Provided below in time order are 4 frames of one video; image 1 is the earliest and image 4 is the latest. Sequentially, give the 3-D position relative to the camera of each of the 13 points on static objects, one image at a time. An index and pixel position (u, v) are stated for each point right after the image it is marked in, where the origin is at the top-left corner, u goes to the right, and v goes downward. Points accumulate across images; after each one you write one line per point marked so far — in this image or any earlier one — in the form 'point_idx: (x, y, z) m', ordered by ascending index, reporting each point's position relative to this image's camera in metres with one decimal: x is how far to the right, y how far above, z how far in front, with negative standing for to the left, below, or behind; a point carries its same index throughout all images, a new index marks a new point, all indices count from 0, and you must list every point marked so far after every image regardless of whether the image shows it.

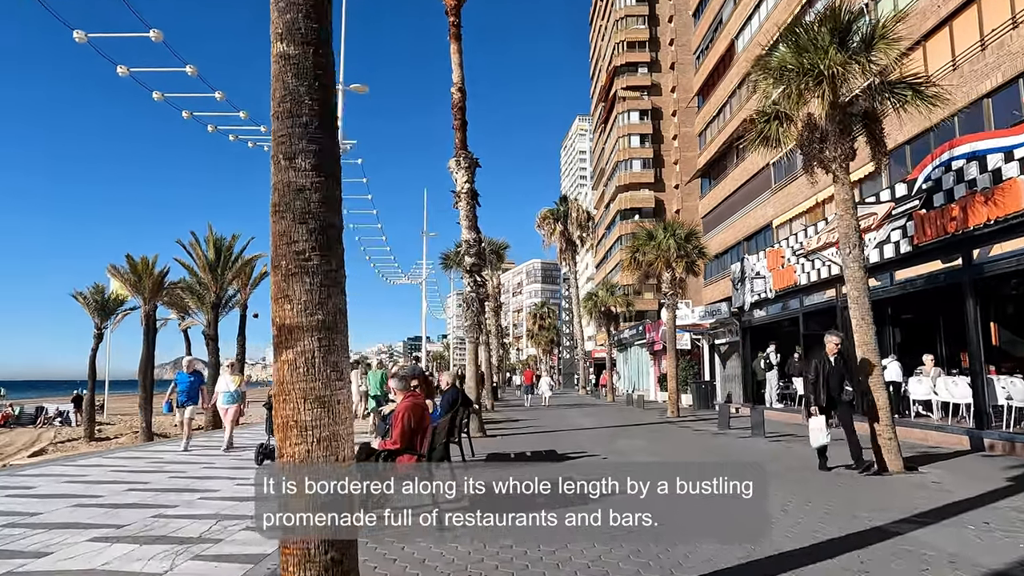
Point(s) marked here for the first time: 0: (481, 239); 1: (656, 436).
0: (-0.7, +1.1, +16.8) m
1: (+3.6, -3.7, +18.4) m
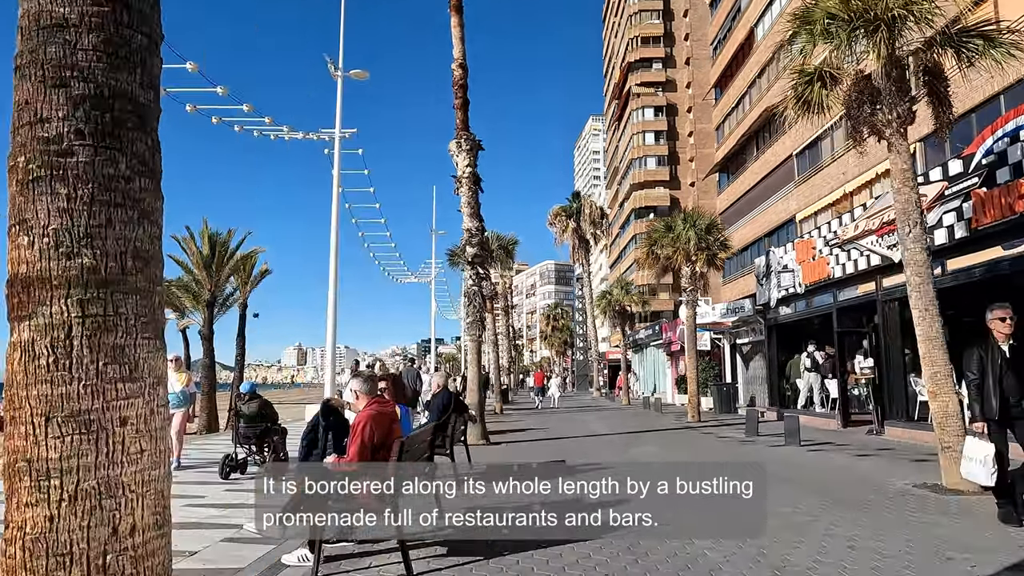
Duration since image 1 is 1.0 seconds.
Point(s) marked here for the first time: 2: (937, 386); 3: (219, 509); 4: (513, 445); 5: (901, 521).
0: (-0.6, +1.3, +15.4) m
1: (+3.7, -3.5, +16.8) m
2: (+4.8, -1.1, +8.3) m
3: (-3.0, -2.3, +7.5) m
4: (0.0, -3.6, +16.9) m
5: (+3.6, -2.2, +6.8) m
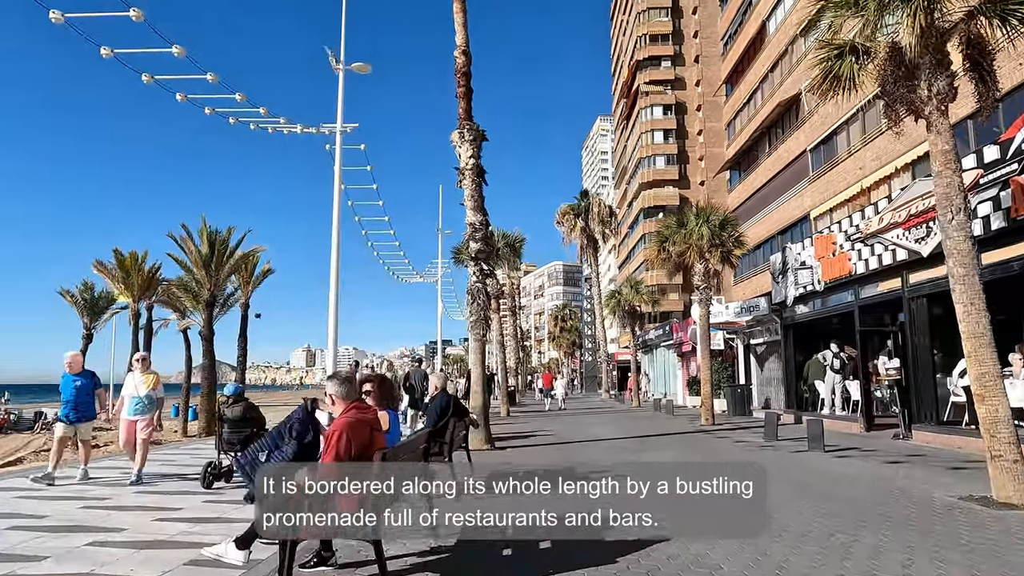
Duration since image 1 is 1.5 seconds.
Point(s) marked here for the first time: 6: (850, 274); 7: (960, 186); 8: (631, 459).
0: (-0.5, +1.3, +14.7) m
1: (+3.9, -3.5, +16.1) m
2: (+4.9, -1.0, +7.6) m
3: (-3.0, -2.2, +6.8) m
4: (+0.2, -3.6, +16.2) m
5: (+3.6, -2.1, +6.0) m
6: (+7.7, +0.3, +16.7) m
7: (+4.9, +1.1, +8.0) m
8: (+2.3, -3.3, +14.0) m
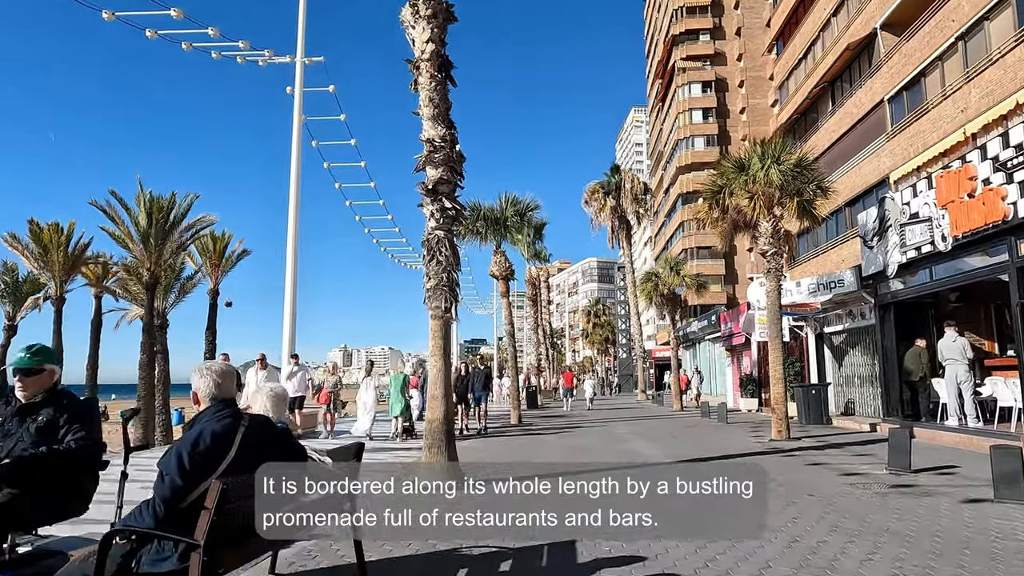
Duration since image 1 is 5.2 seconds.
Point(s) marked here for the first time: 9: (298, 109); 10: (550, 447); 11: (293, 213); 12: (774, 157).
0: (-0.7, +2.0, +9.7) m
1: (+3.7, -2.8, +10.8) m
2: (+4.3, -0.4, +2.3) m
3: (-3.6, -1.6, +1.9) m
4: (0.0, -2.9, +11.1) m
5: (+3.0, -1.4, +0.8) m
6: (+7.5, +1.0, +11.3) m
7: (+4.3, +1.8, +2.7) m
8: (+2.0, -2.6, +8.8) m
9: (-5.2, +4.4, +17.9) m
10: (+0.9, -3.6, +15.9) m
11: (-5.3, +1.8, +17.6) m
12: (+5.6, +2.7, +15.7) m
